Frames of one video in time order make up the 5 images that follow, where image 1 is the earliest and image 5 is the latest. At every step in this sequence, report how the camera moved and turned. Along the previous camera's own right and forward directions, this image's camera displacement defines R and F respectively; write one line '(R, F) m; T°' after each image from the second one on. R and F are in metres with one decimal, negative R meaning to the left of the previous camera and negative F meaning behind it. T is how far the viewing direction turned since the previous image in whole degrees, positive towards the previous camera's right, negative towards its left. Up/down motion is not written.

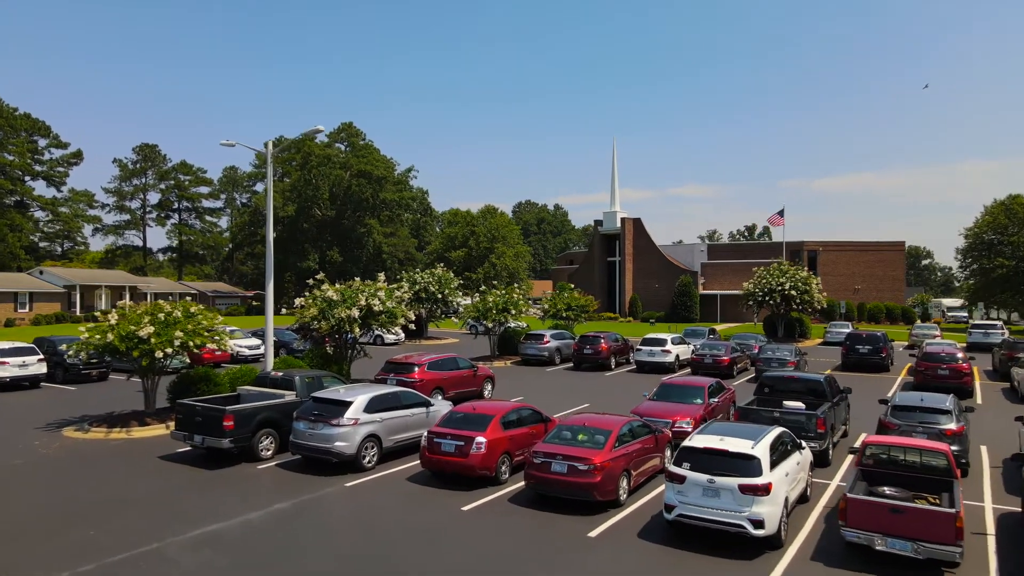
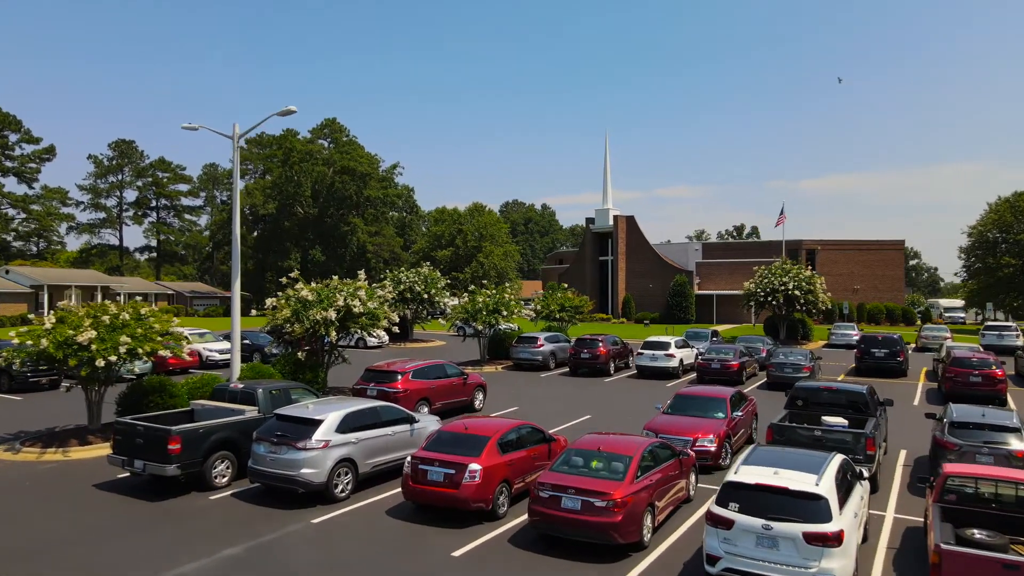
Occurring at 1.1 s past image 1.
(-0.2, +1.9) m; +1°
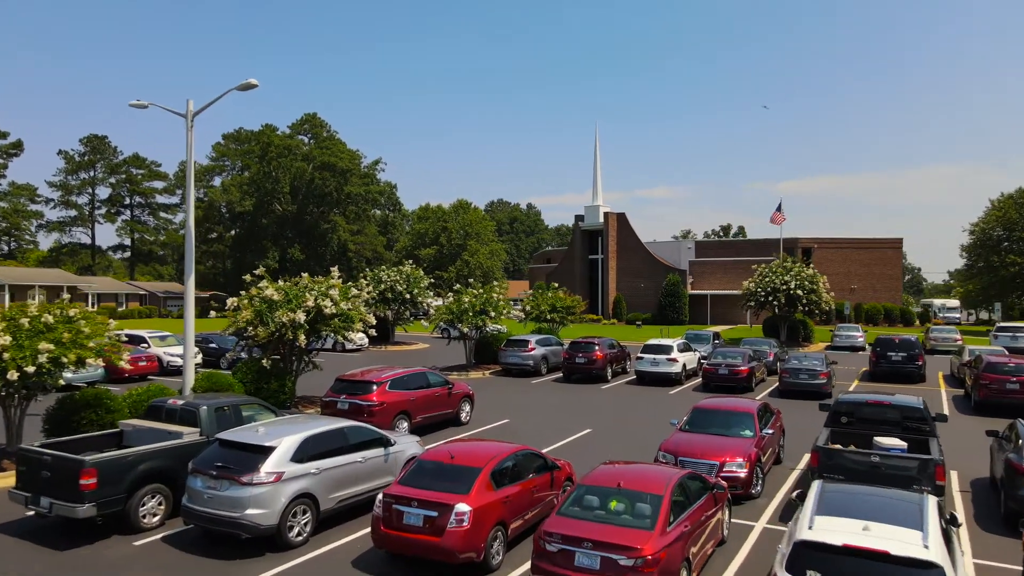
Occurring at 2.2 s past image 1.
(-0.1, +2.0) m; +1°
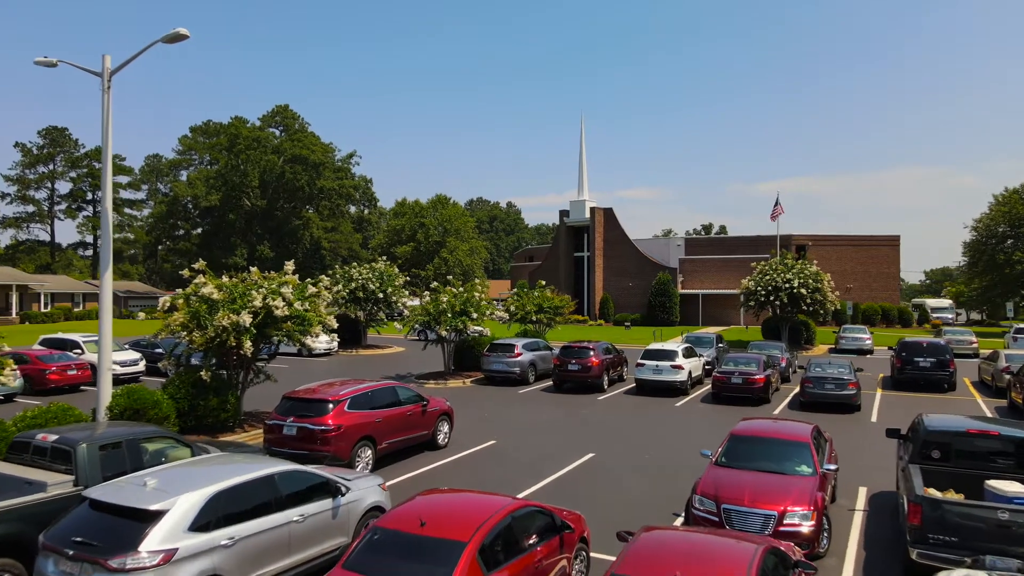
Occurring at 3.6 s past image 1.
(-0.1, +2.6) m; +2°
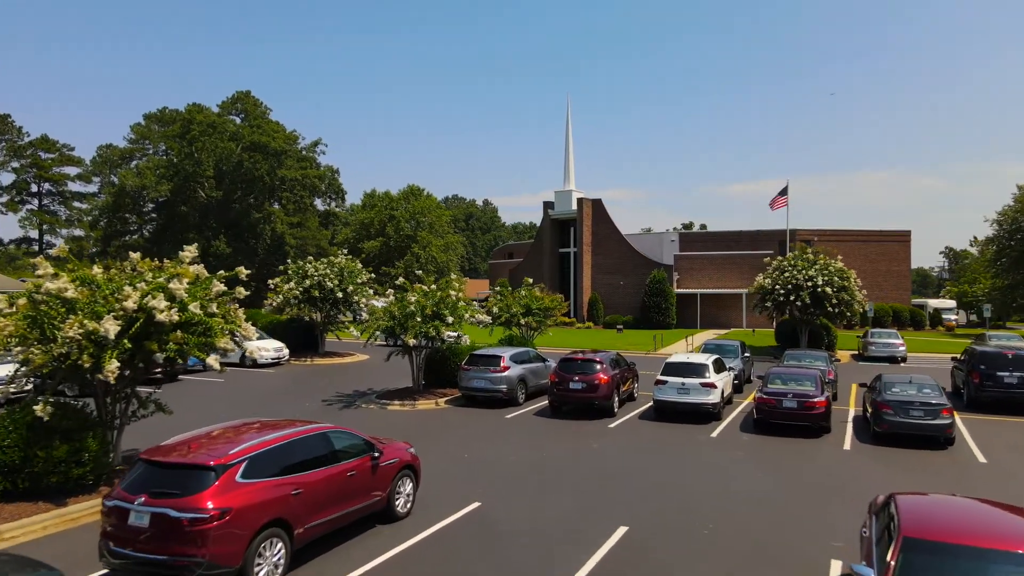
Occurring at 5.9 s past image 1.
(-0.2, +4.4) m; +2°
